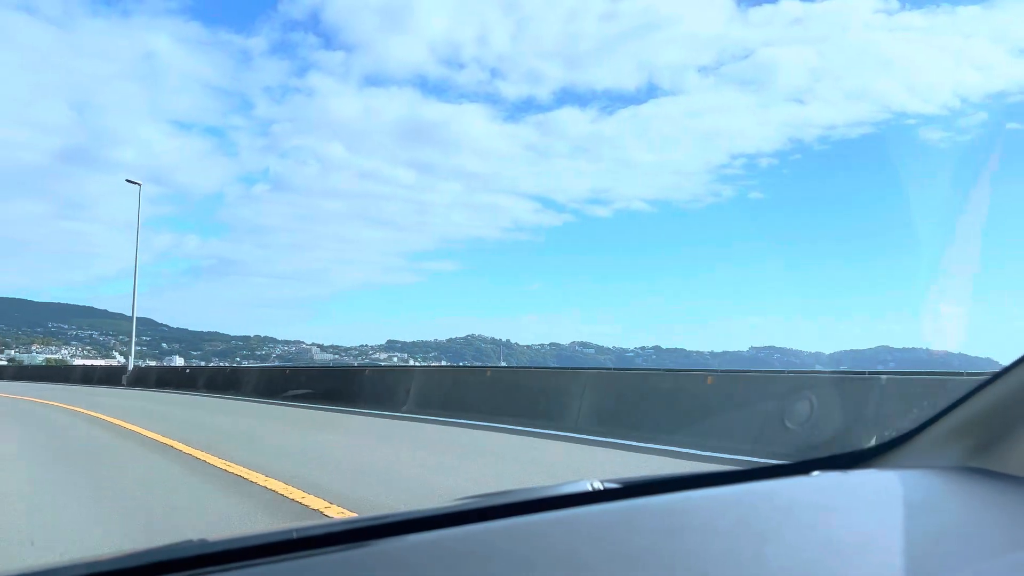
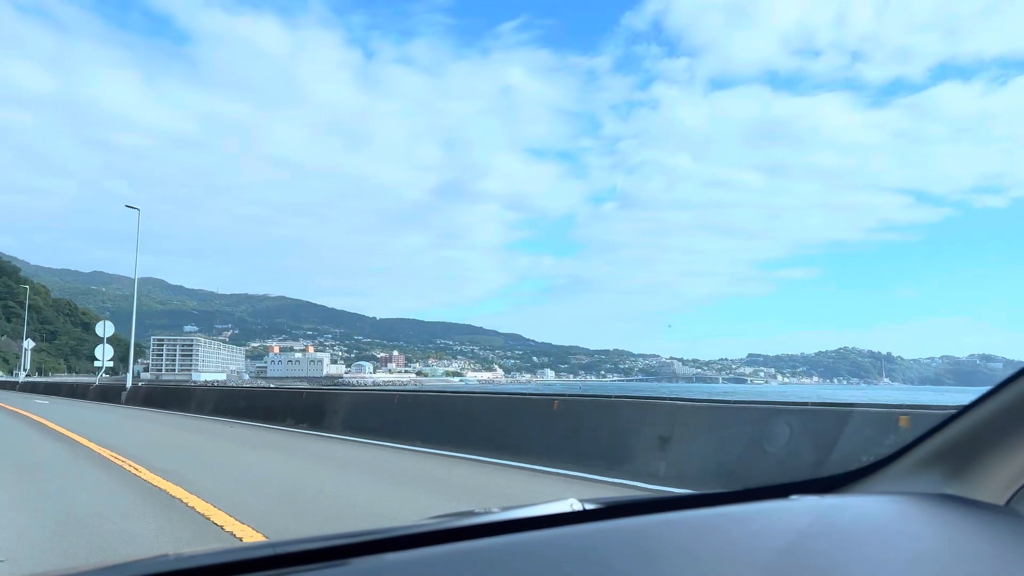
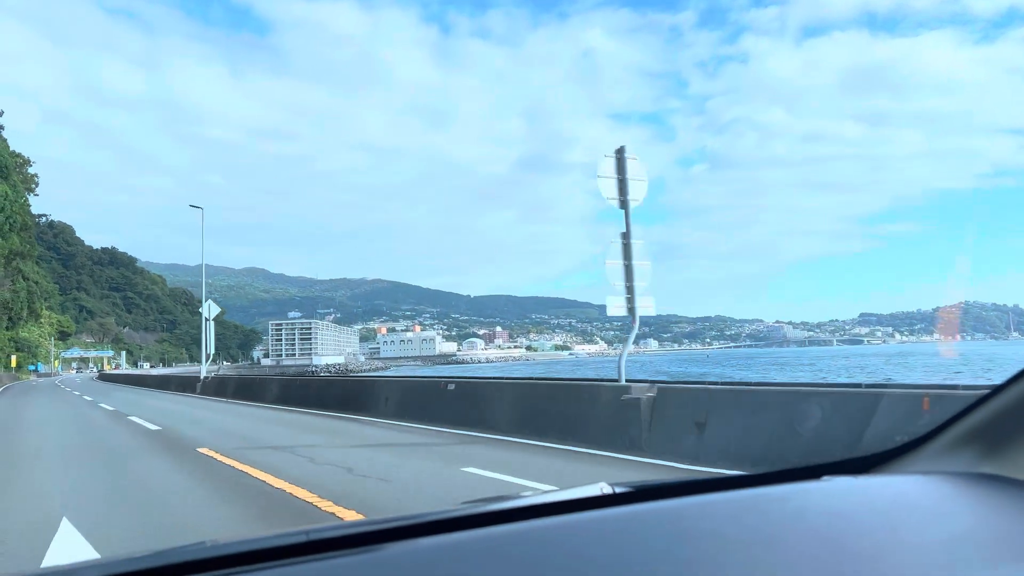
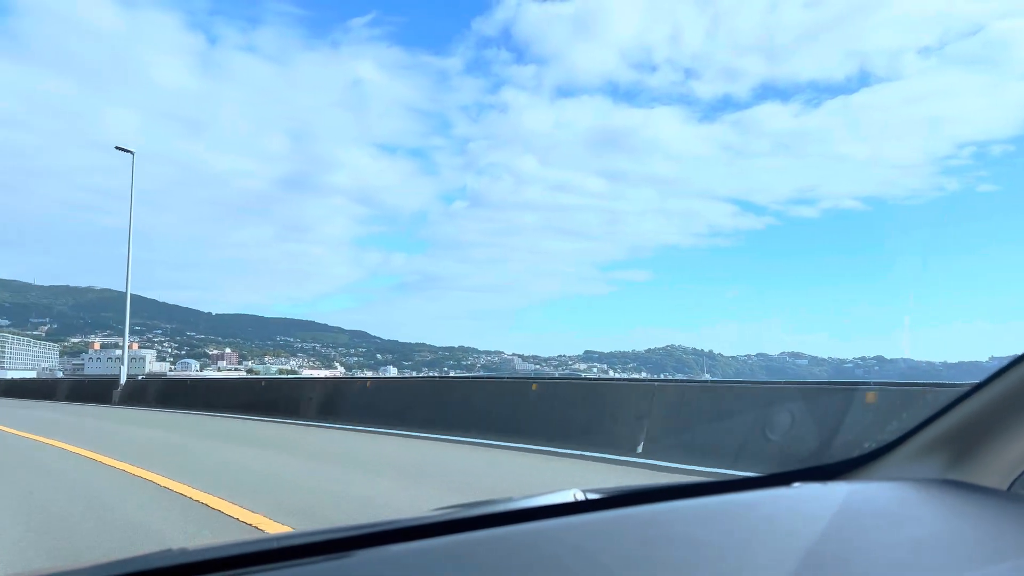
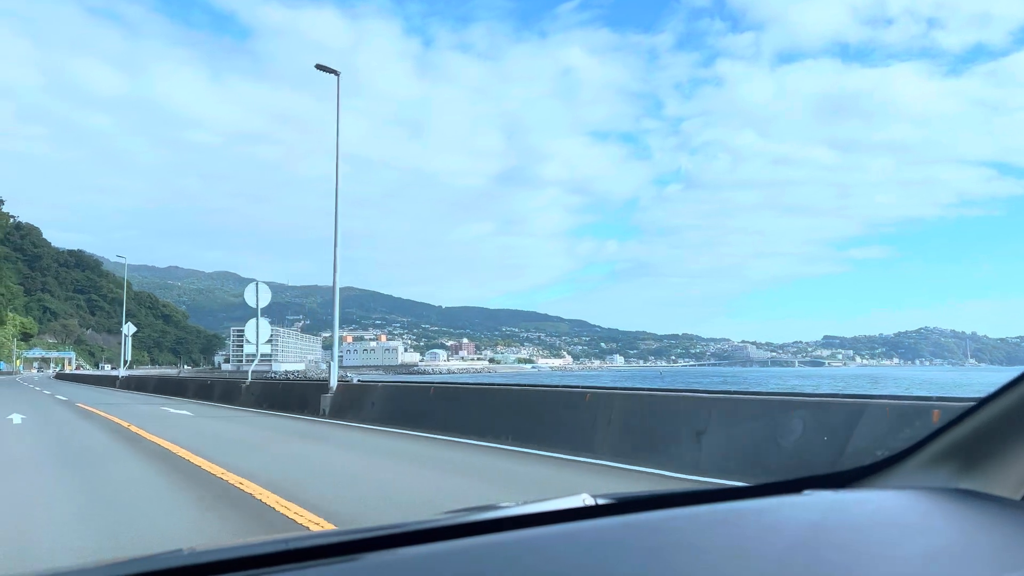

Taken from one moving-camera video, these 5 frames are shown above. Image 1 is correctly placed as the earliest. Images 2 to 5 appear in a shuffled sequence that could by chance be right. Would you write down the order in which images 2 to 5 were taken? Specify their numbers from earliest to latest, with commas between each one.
4, 2, 5, 3
